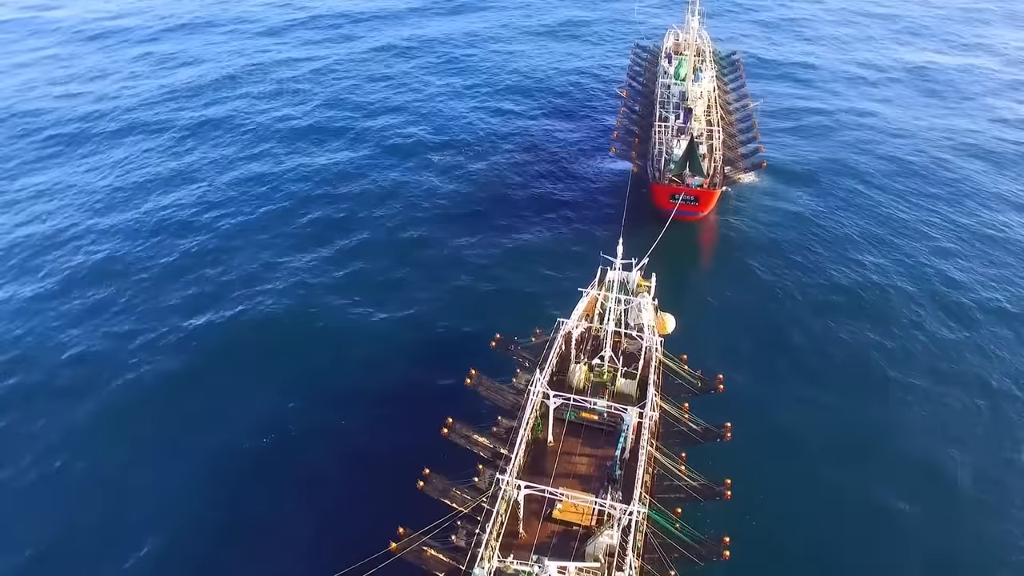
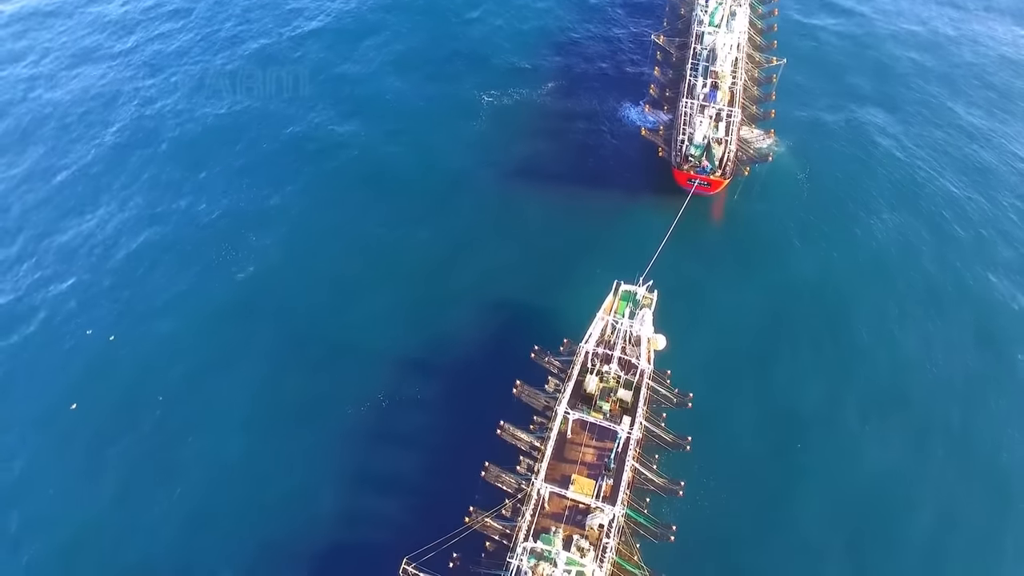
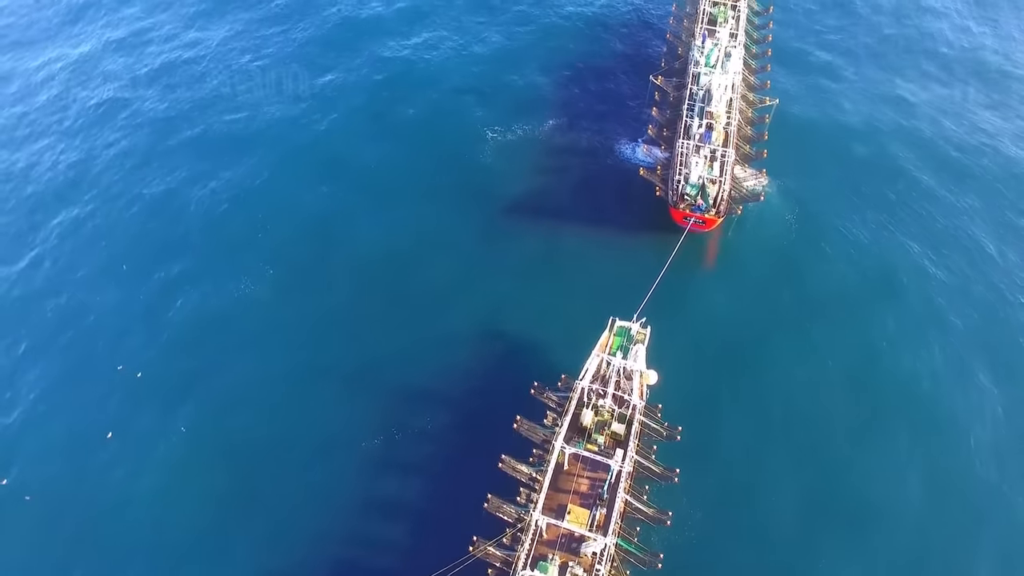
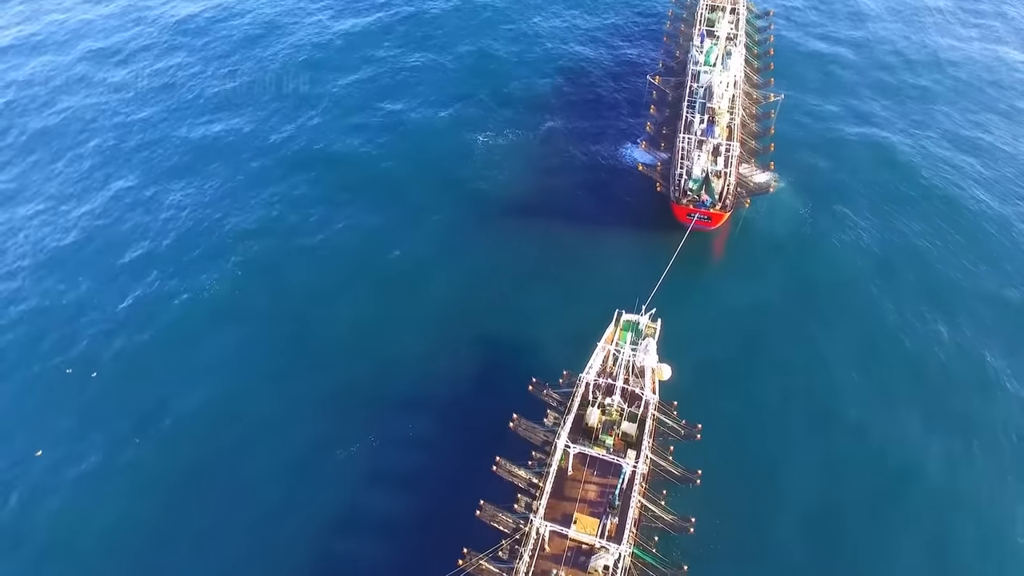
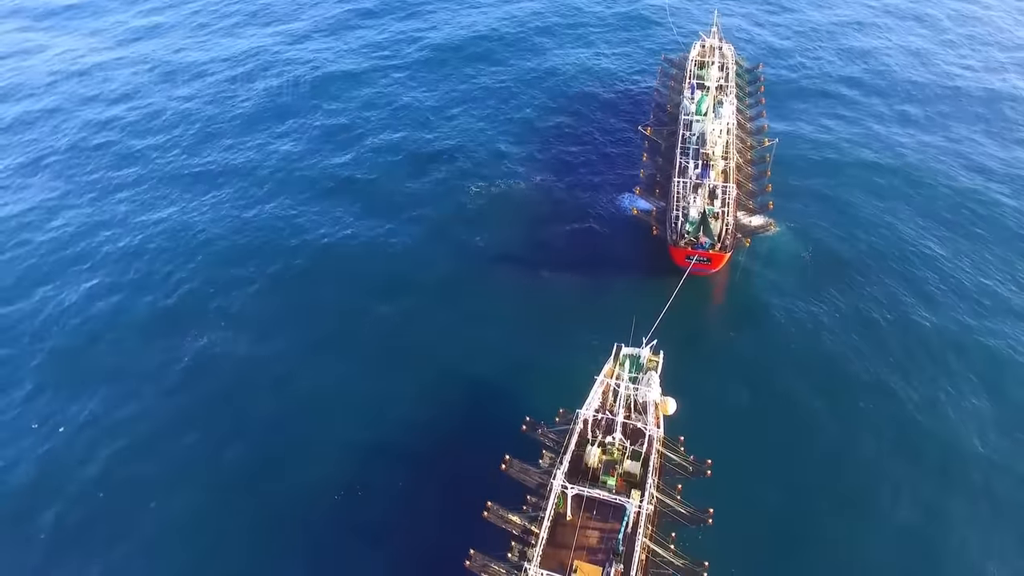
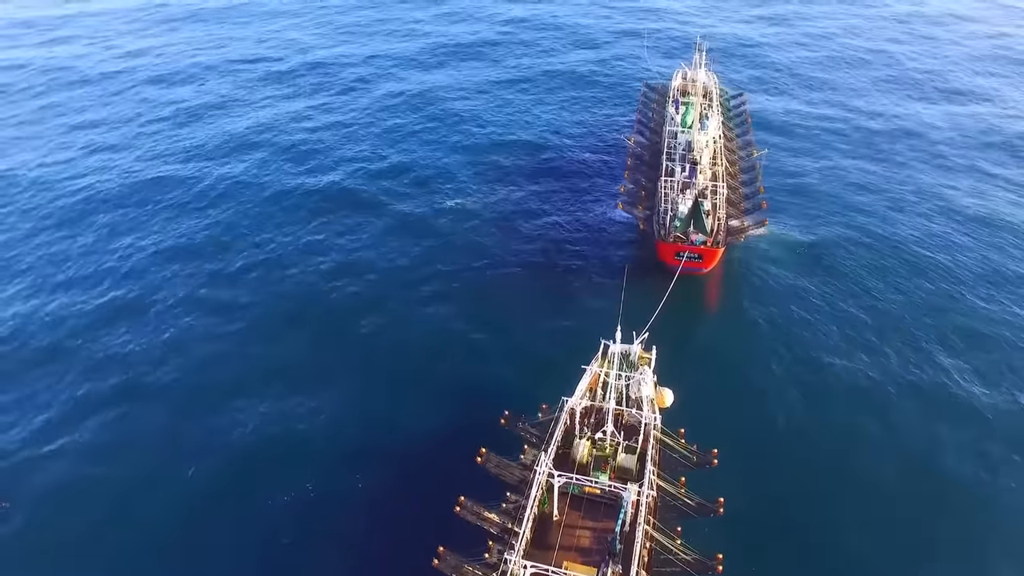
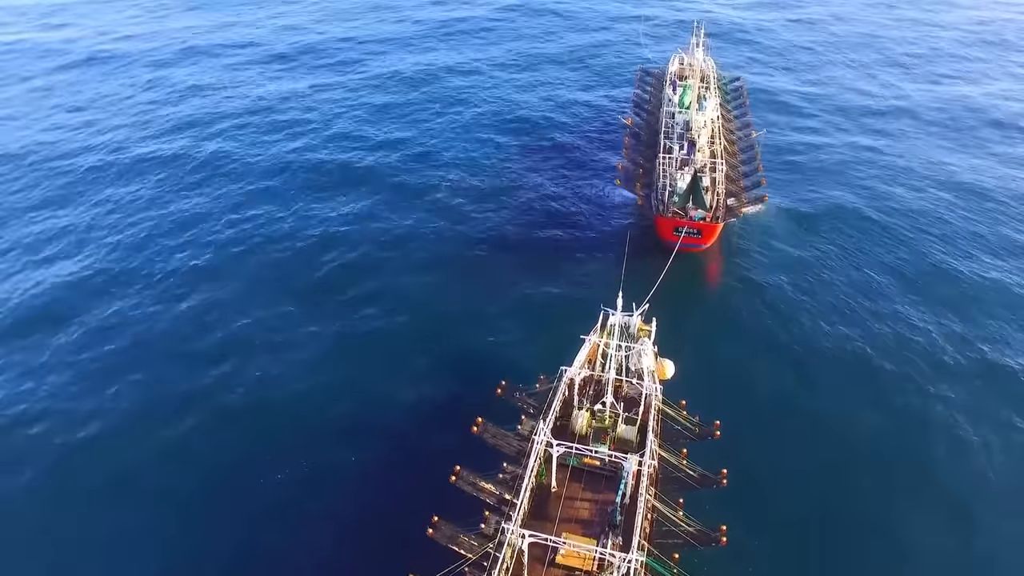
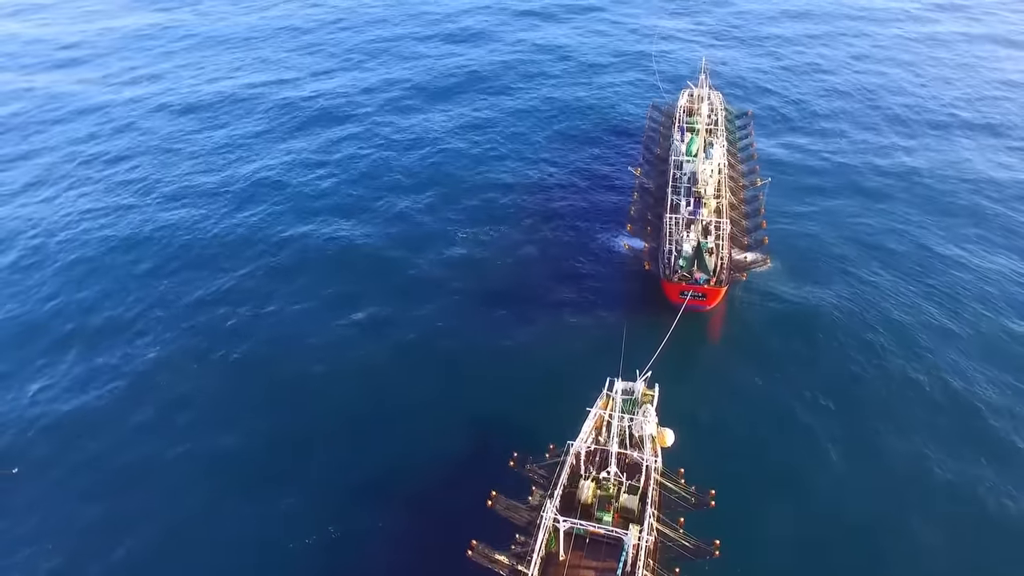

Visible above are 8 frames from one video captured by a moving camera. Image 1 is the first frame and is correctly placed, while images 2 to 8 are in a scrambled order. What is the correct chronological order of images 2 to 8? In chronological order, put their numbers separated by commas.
7, 6, 8, 5, 4, 2, 3
